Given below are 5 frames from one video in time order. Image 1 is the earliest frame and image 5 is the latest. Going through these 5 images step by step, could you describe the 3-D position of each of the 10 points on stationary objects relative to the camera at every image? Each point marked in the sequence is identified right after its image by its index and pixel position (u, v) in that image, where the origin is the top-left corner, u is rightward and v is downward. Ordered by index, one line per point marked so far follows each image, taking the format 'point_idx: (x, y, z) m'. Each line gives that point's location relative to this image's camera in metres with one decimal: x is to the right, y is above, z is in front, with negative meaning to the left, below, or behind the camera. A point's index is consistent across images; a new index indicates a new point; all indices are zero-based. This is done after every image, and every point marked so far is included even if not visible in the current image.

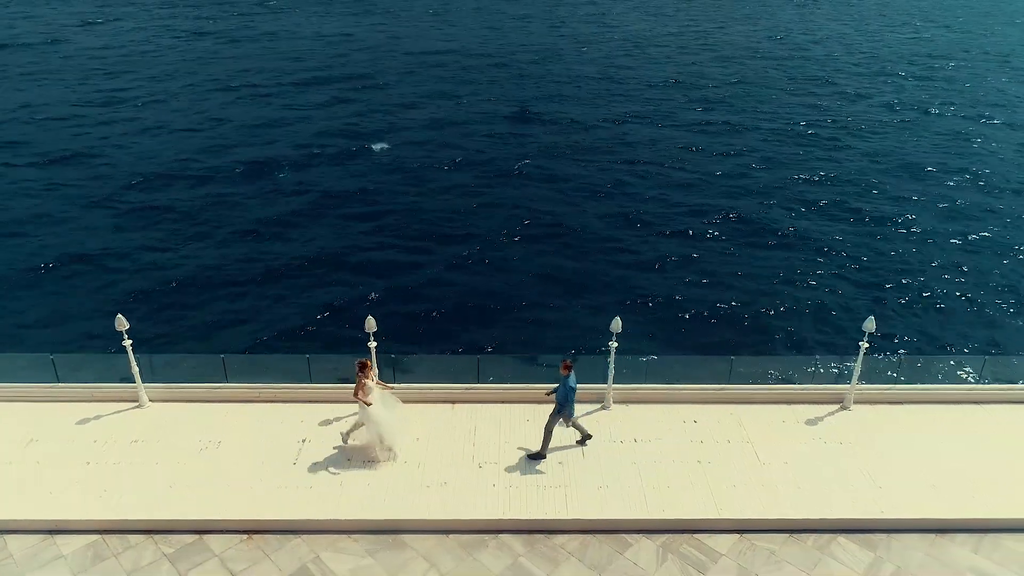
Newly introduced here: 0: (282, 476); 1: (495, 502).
0: (-5.1, -4.2, +18.2) m
1: (-0.4, -4.7, +18.2) m
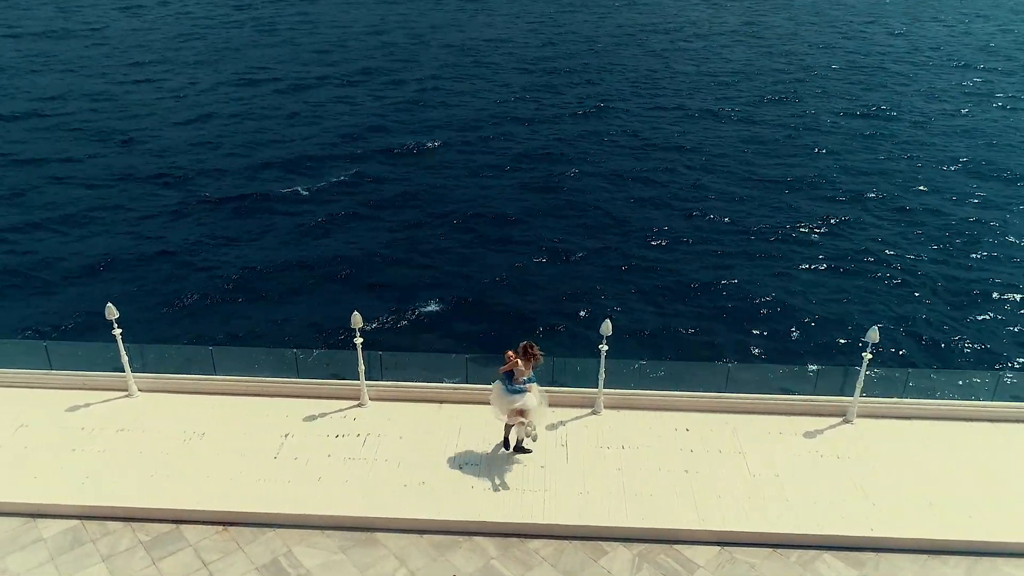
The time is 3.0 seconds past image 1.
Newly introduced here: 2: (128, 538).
0: (-5.6, -4.1, +18.4) m
1: (-0.9, -4.7, +18.1) m
2: (-7.8, -5.1, +16.9) m
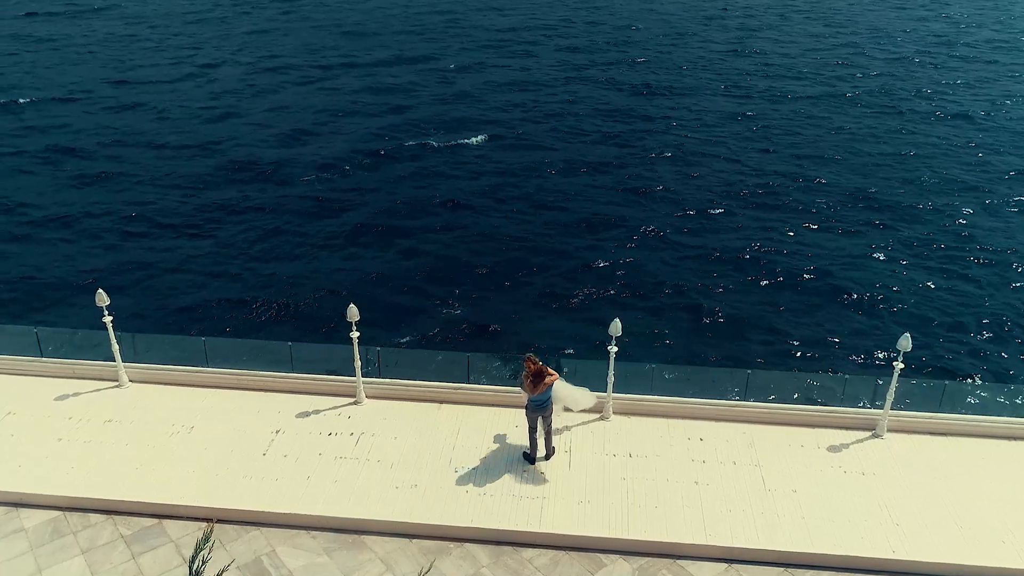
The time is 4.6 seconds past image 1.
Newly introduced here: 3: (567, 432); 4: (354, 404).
0: (-5.6, -3.8, +17.8) m
1: (-1.0, -4.6, +17.2) m
2: (-8.0, -4.8, +16.4) m
3: (+1.3, -3.4, +19.6) m
4: (-3.8, -2.8, +19.8) m
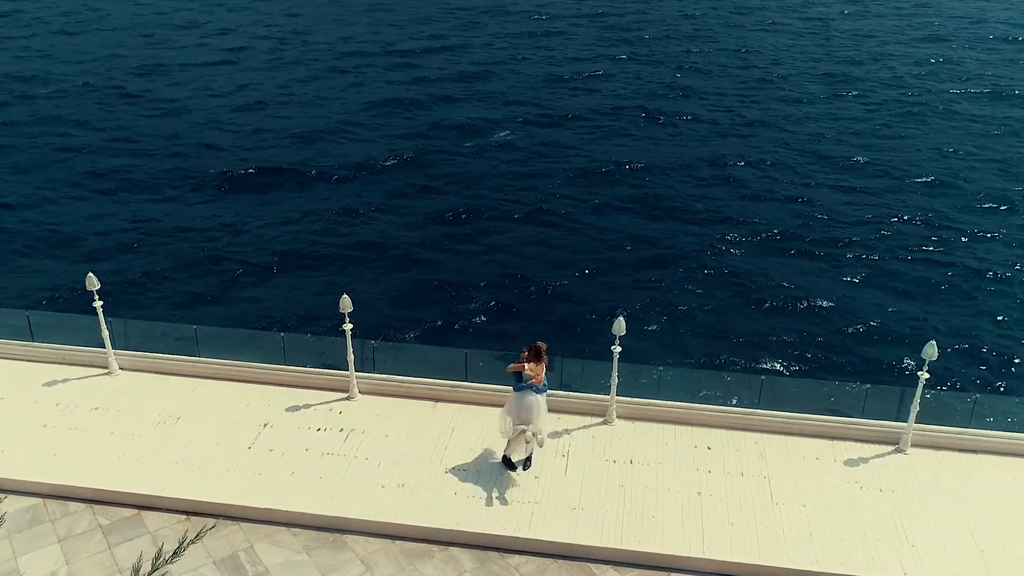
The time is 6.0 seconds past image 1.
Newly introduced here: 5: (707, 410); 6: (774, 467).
0: (-5.8, -3.6, +17.4) m
1: (-1.2, -4.4, +16.5) m
2: (-8.2, -4.5, +16.1) m
3: (+1.3, -3.3, +18.8) m
4: (-3.8, -2.6, +19.3) m
5: (+4.5, -2.8, +19.2) m
6: (+5.7, -3.9, +18.0) m
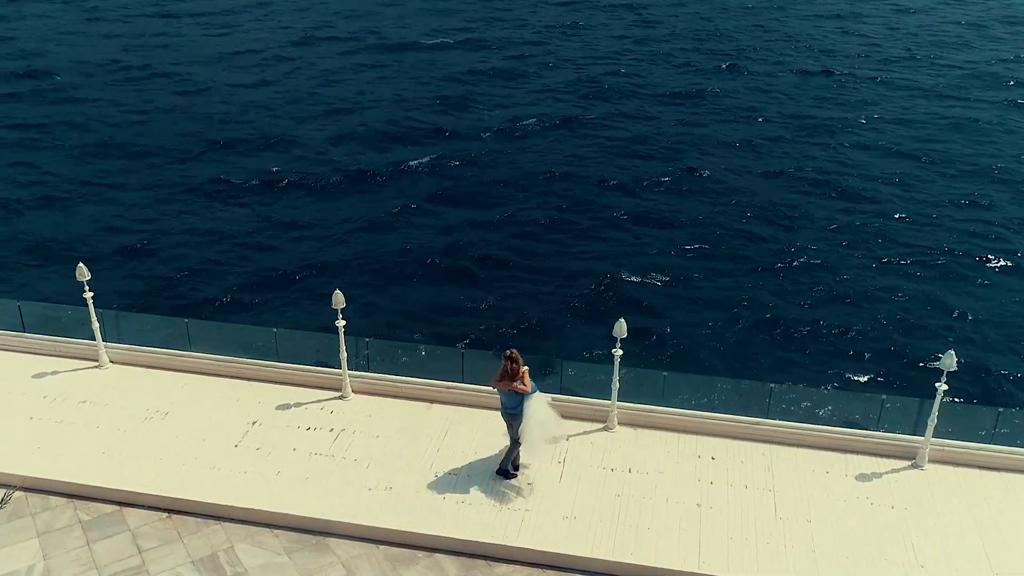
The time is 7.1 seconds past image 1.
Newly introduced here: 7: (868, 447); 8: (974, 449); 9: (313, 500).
0: (-6.0, -3.5, +17.0) m
1: (-1.4, -4.4, +15.9) m
2: (-8.5, -4.3, +15.8) m
3: (+1.2, -3.4, +18.1) m
4: (-3.9, -2.5, +18.8) m
5: (+4.4, -2.9, +18.4) m
6: (+5.5, -4.0, +17.2) m
7: (+7.7, -3.5, +18.0) m
8: (+9.8, -3.4, +17.6) m
9: (-3.9, -4.1, +16.1) m
